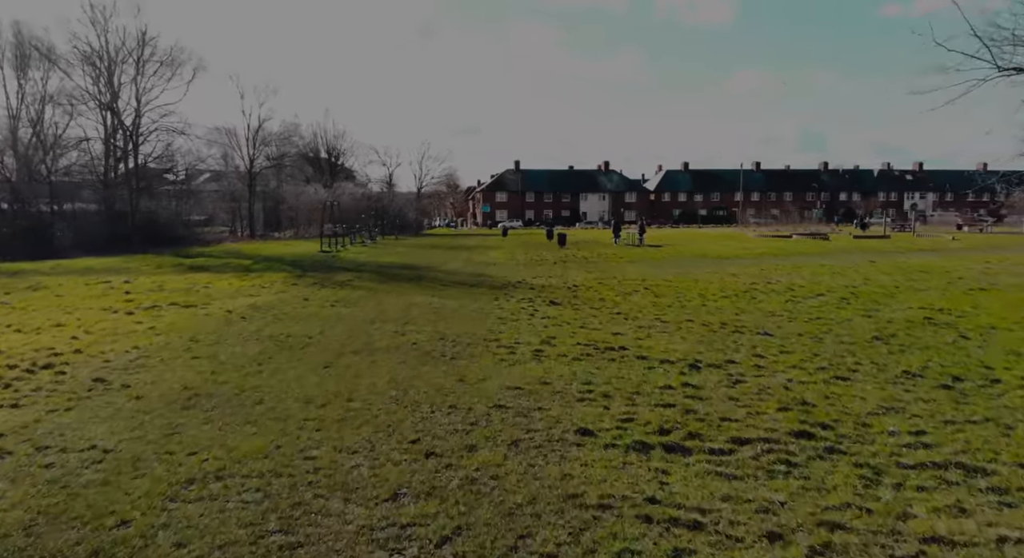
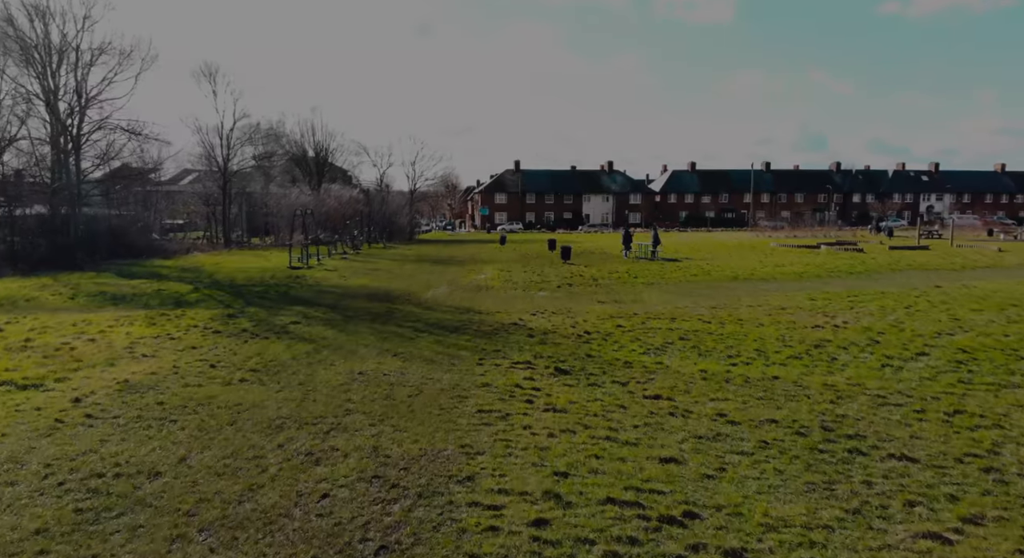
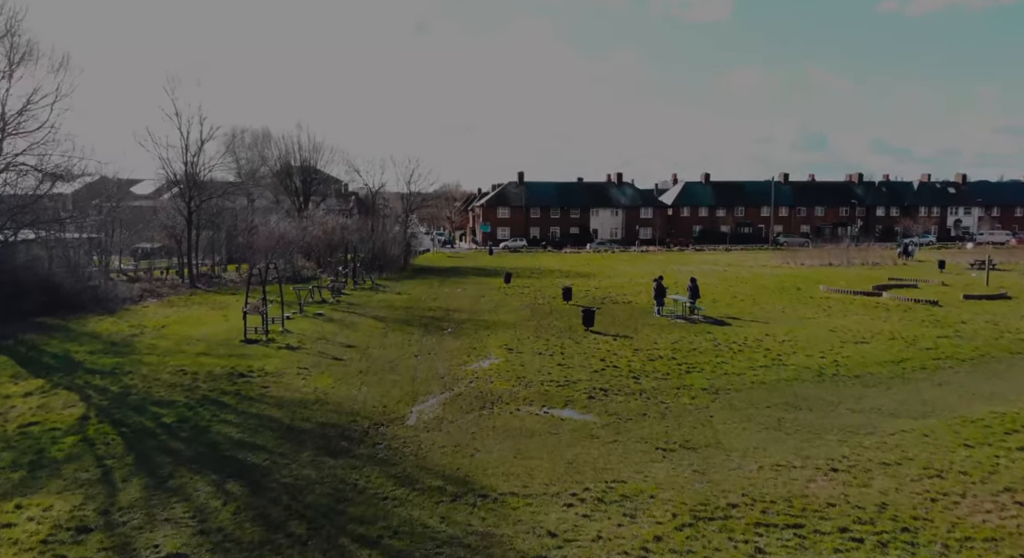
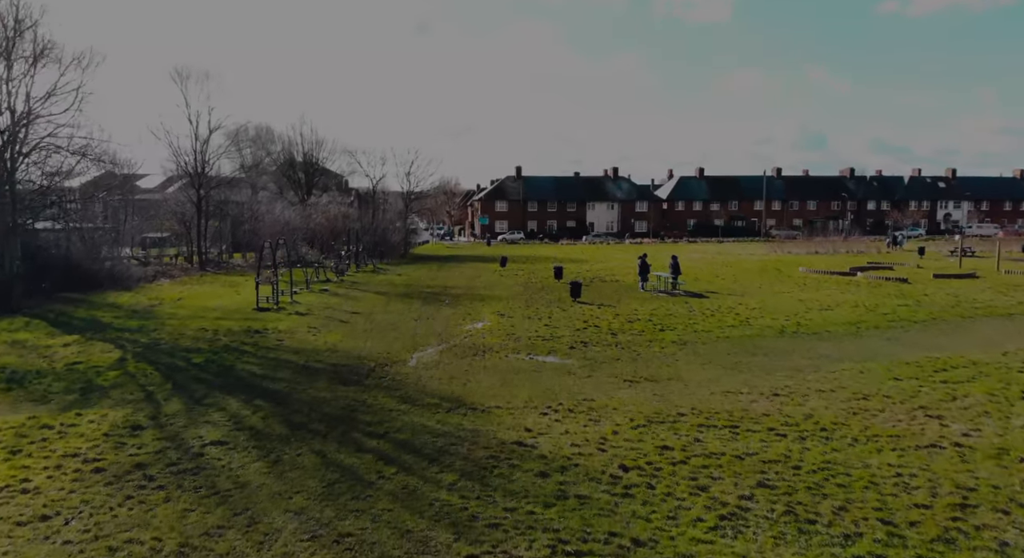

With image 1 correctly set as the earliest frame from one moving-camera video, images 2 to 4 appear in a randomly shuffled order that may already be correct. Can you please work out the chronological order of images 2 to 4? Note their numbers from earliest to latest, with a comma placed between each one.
2, 4, 3
